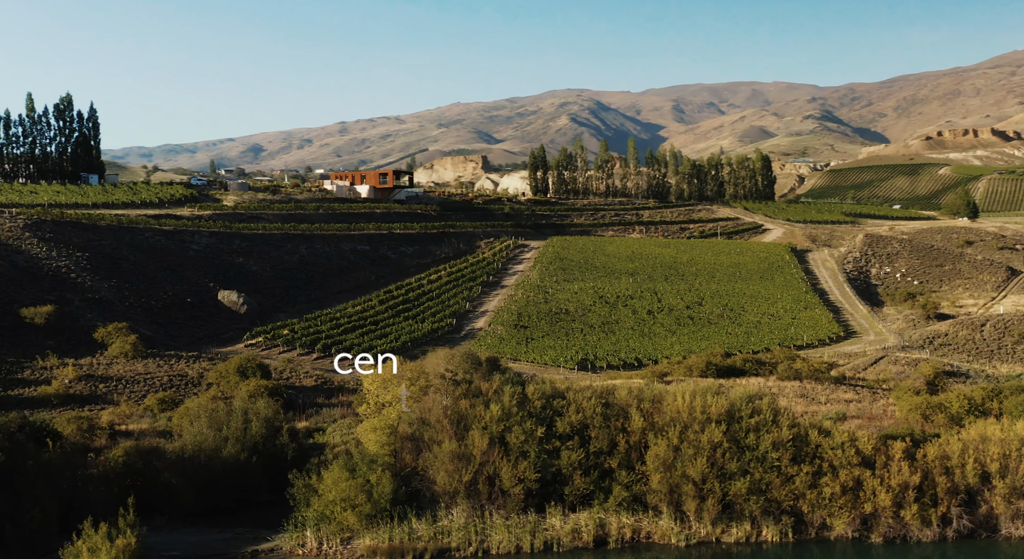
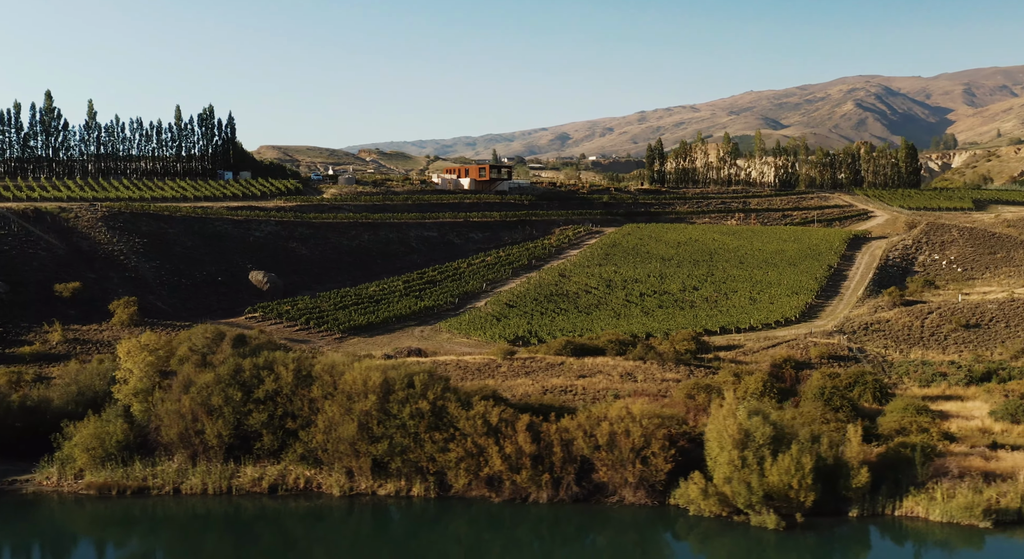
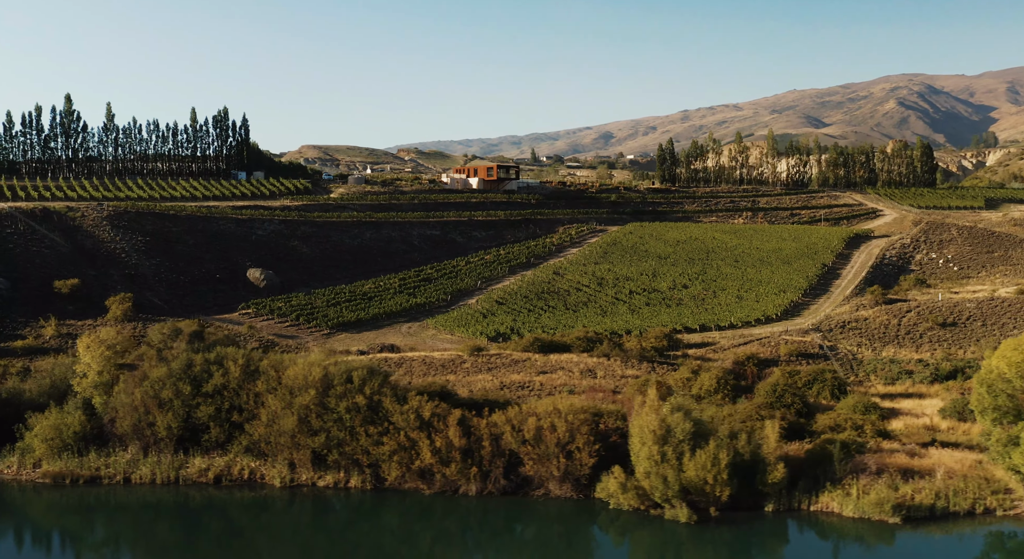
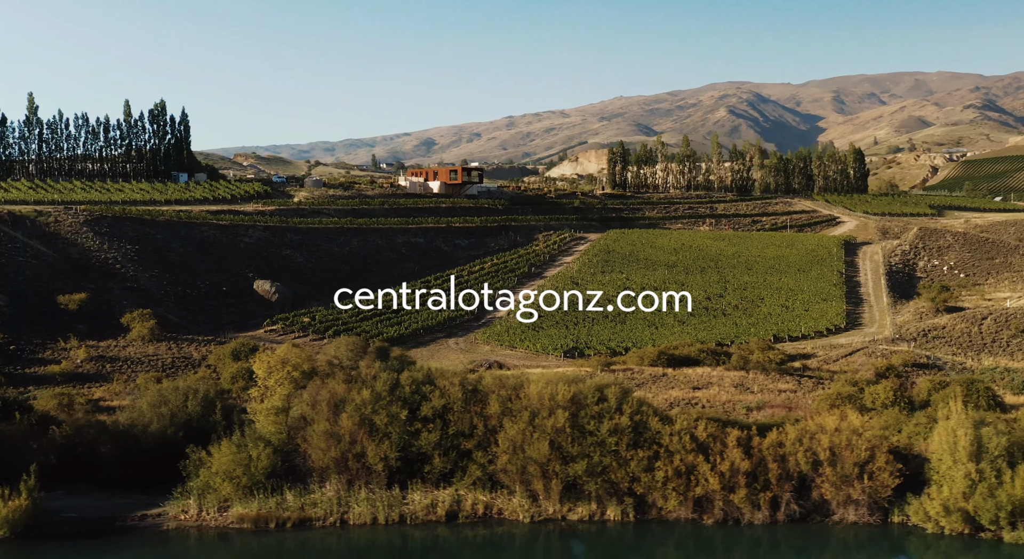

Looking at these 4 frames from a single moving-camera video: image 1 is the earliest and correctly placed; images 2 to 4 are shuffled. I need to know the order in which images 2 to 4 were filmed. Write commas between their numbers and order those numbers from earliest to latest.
4, 2, 3
